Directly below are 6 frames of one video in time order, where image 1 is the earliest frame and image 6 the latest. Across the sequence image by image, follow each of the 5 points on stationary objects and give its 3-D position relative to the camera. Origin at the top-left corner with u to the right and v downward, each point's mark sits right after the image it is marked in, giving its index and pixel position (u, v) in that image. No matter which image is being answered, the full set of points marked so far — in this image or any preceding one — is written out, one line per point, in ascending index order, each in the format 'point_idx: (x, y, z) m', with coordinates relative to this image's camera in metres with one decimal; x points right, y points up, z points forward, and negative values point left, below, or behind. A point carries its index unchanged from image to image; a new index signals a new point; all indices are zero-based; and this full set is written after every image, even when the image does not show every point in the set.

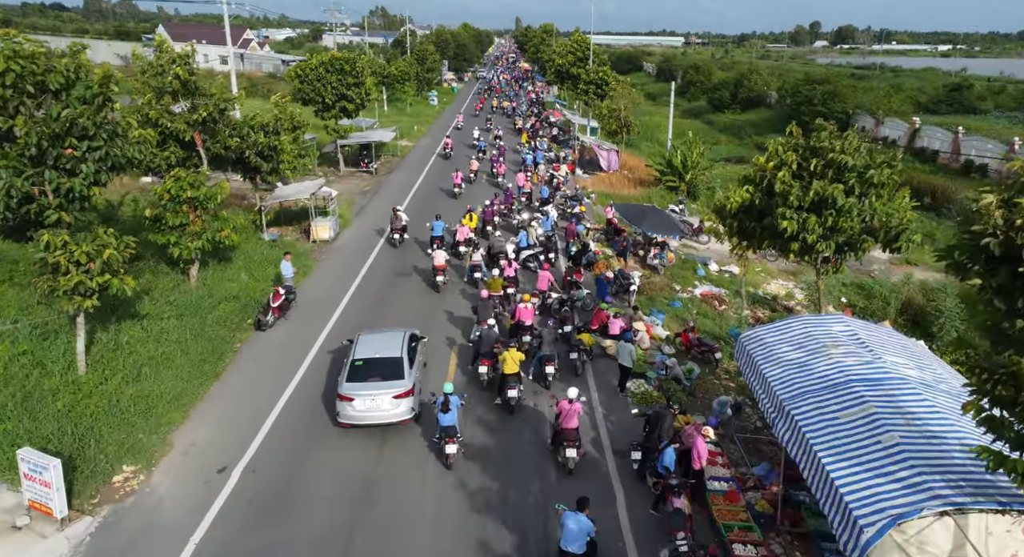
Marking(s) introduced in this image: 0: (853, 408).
0: (+3.9, -1.5, +8.5) m
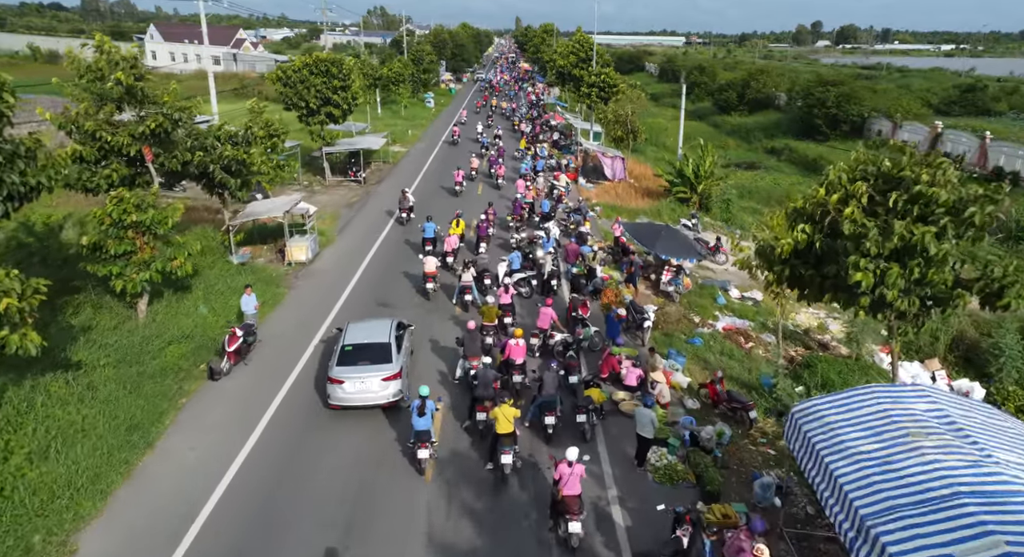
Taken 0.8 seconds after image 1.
0: (+3.8, -2.2, +6.2) m
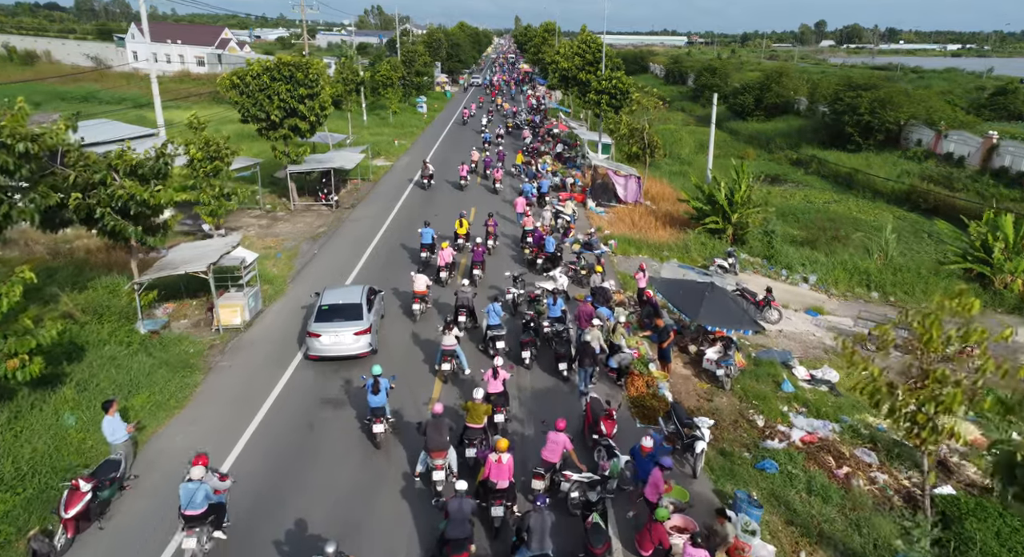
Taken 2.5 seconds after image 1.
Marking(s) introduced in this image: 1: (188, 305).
0: (+3.7, -3.6, +1.5) m
1: (-7.1, -0.6, +16.6) m
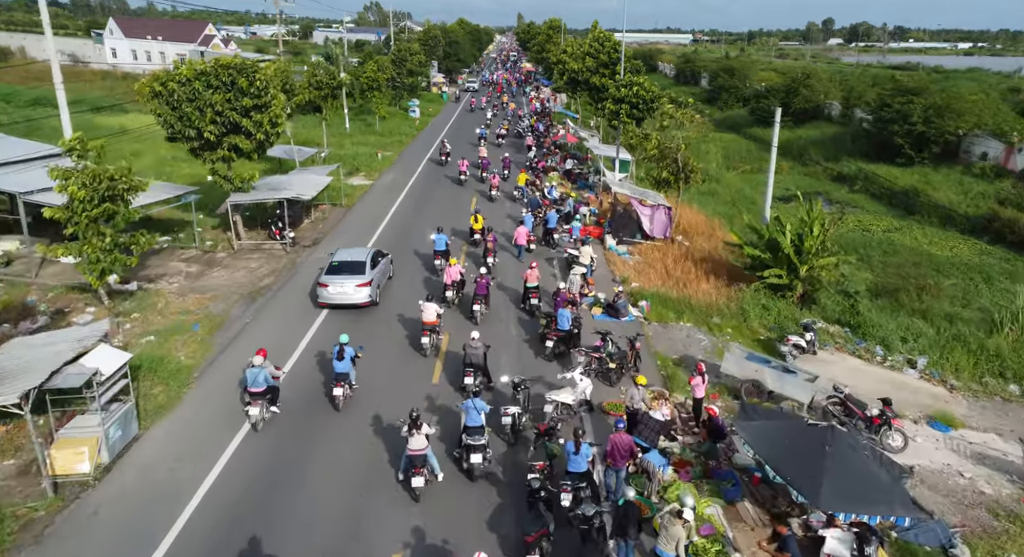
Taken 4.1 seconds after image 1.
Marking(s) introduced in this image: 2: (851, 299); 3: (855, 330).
0: (+3.7, -5.3, -4.1) m
1: (-7.2, -2.3, +11.0) m
2: (+8.2, -0.5, +18.1) m
3: (+7.7, -1.2, +16.7) m
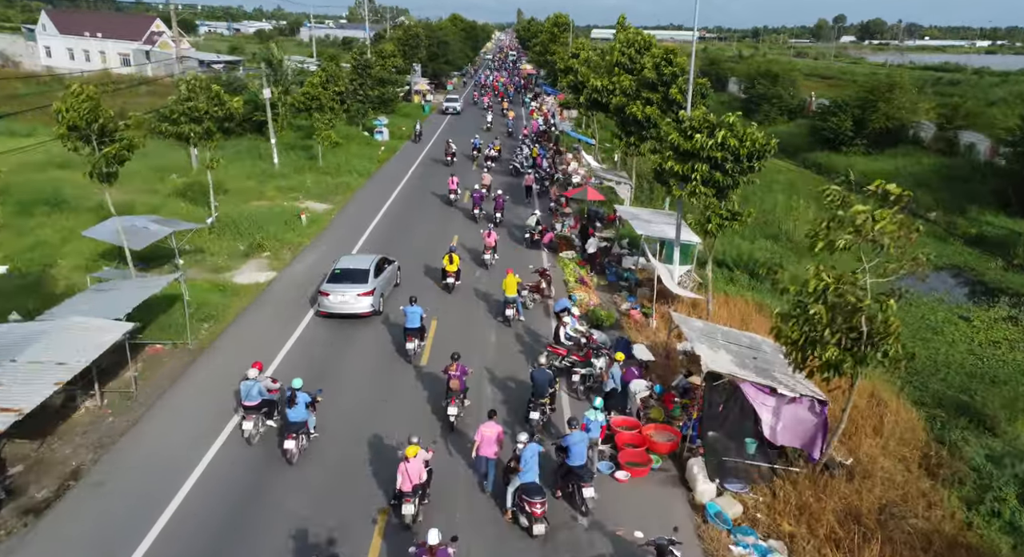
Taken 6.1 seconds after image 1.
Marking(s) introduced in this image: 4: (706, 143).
0: (+3.4, -9.5, -16.7) m
1: (-7.5, -6.4, -1.6) m
2: (+7.9, -4.6, +5.5) m
3: (+7.4, -5.3, +4.1) m
4: (+3.9, +2.9, +15.6) m
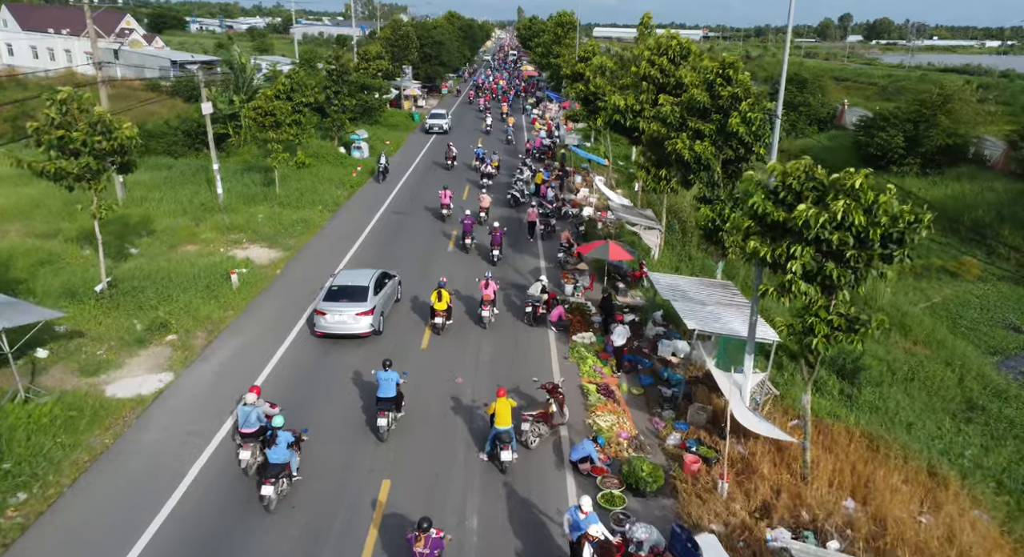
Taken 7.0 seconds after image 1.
0: (+3.2, -11.6, -22.7) m
1: (-7.6, -8.4, -7.6) m
2: (+7.8, -6.7, -0.5) m
3: (+7.3, -7.4, -1.9) m
4: (+3.9, +0.8, +9.6) m
